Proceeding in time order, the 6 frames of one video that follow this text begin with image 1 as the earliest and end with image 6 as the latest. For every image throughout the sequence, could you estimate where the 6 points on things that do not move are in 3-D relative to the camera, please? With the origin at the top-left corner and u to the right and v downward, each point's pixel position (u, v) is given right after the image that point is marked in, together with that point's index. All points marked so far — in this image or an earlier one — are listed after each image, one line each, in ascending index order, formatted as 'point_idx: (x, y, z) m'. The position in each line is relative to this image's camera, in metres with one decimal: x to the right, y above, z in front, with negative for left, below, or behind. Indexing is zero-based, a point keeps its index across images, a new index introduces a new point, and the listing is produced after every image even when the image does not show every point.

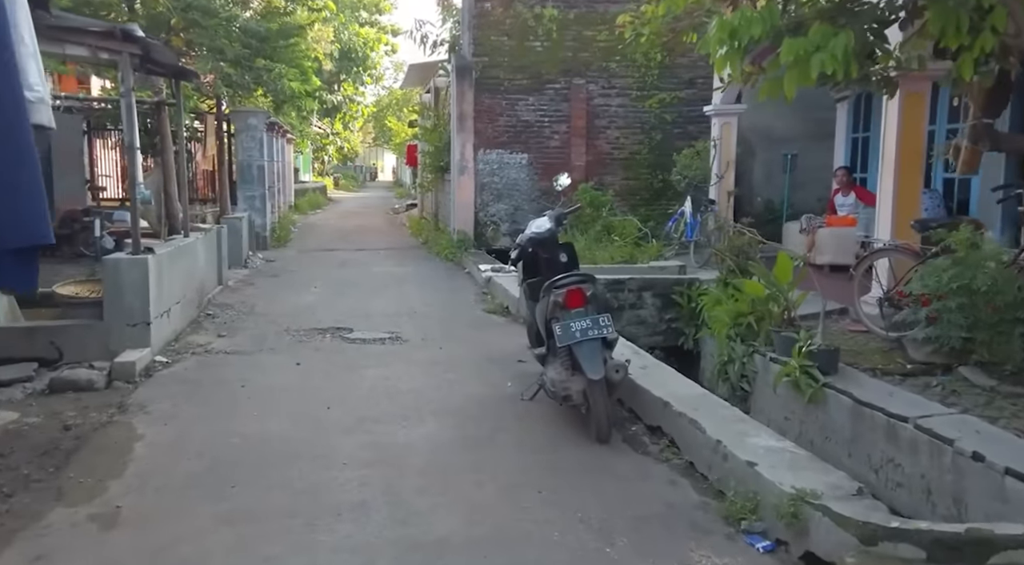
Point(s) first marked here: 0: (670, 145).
0: (+2.6, +2.3, +15.6) m
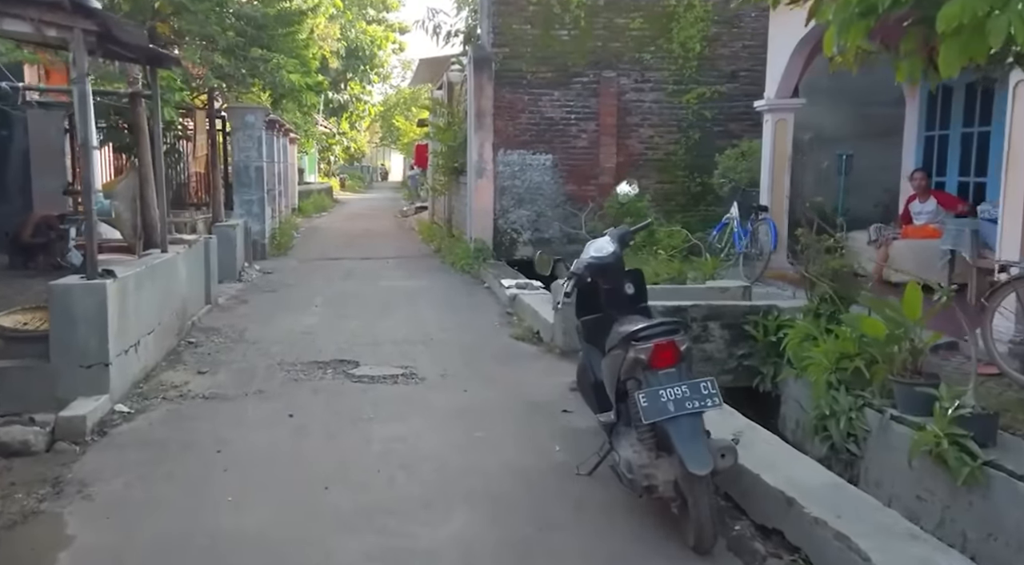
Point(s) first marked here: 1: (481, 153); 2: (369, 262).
0: (+2.9, +2.1, +14.1) m
1: (-0.5, +1.9, +14.0) m
2: (-2.4, +0.3, +15.7) m
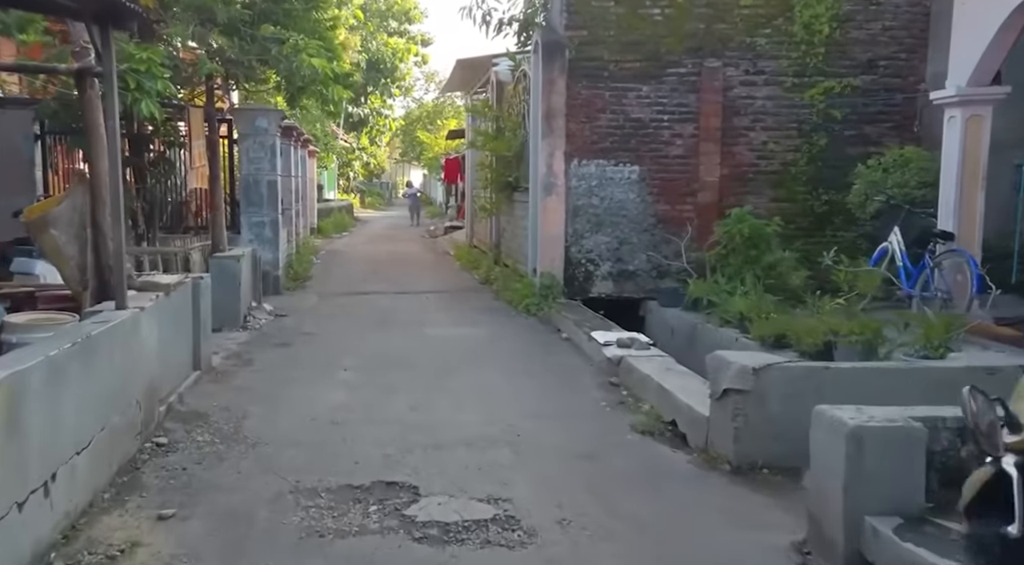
0: (+3.8, +1.5, +11.2) m
1: (+0.4, +1.4, +11.1) m
2: (-1.5, -0.2, +12.8) m
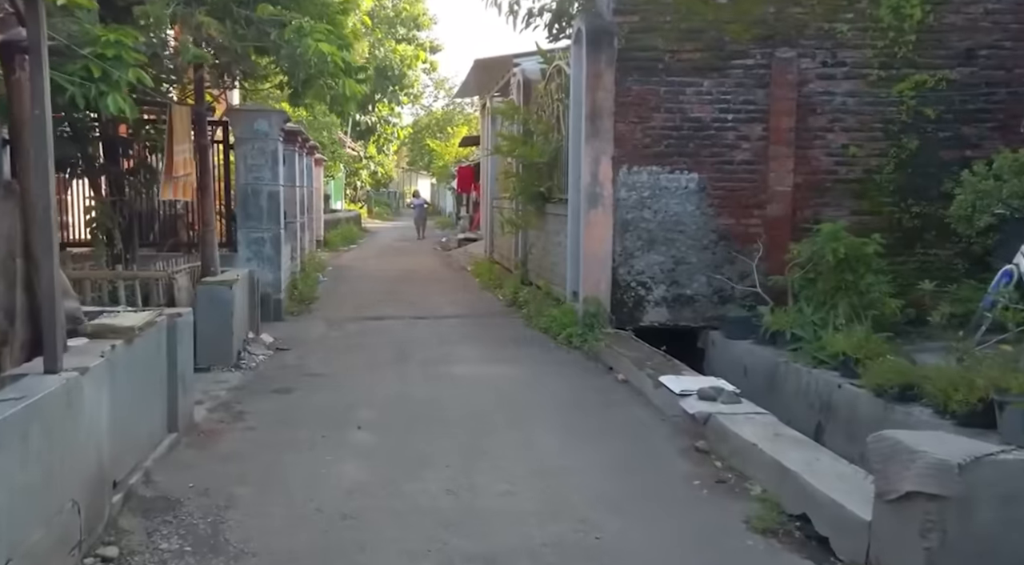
0: (+4.2, +1.3, +9.6) m
1: (+0.8, +1.1, +9.5) m
2: (-1.1, -0.5, +11.2) m
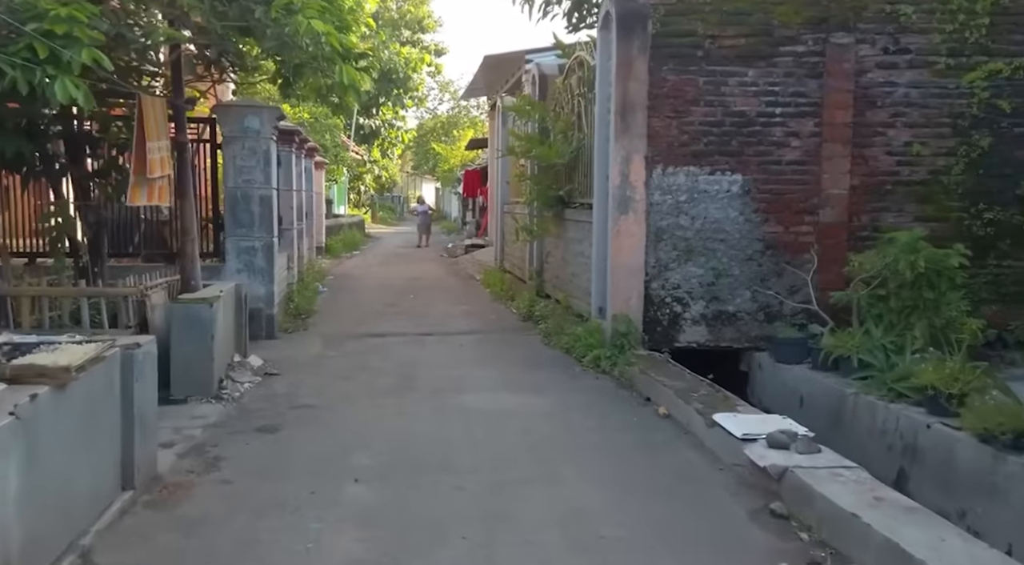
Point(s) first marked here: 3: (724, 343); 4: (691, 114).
0: (+4.4, +1.1, +8.4) m
1: (+1.0, +1.0, +8.4) m
2: (-0.9, -0.7, +10.1) m
3: (+1.9, -0.6, +8.6) m
4: (+1.6, +1.5, +8.4) m
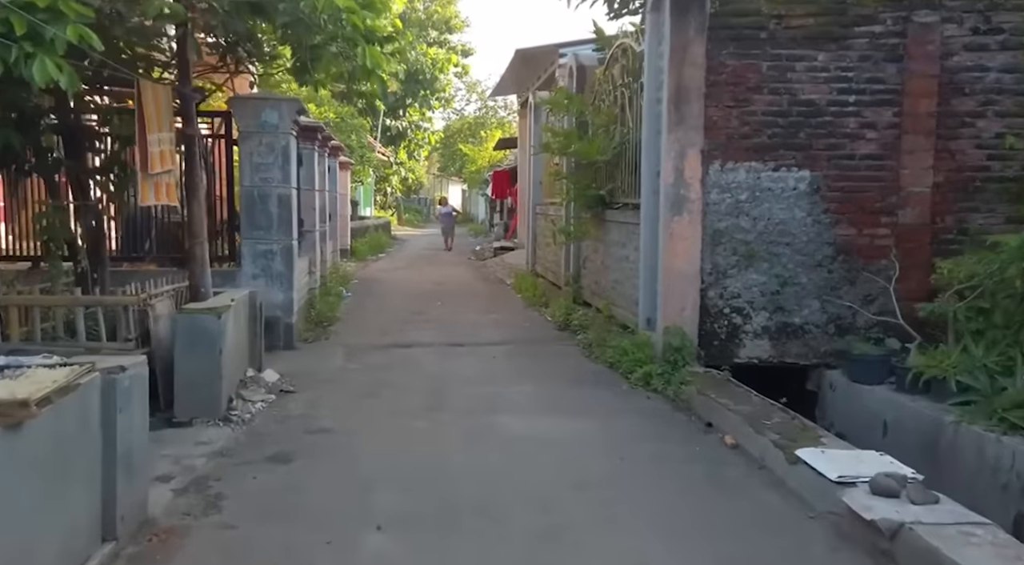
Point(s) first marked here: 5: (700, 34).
0: (+4.7, +1.0, +7.5) m
1: (+1.3, +0.9, +7.5) m
2: (-0.5, -0.7, +9.3) m
3: (+2.3, -0.6, +7.7) m
4: (+1.9, +1.4, +7.5) m
5: (+1.5, +2.0, +7.4) m
